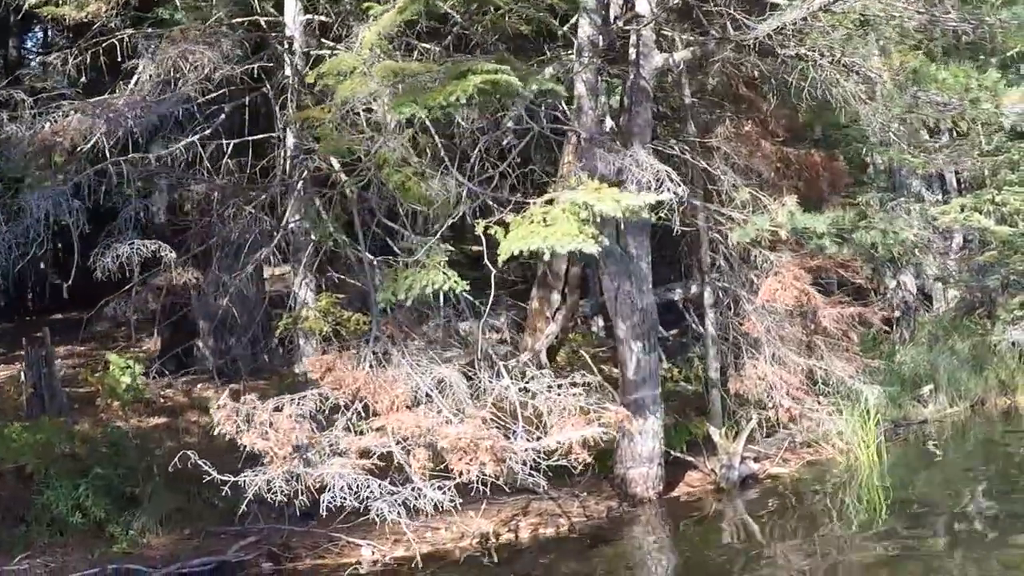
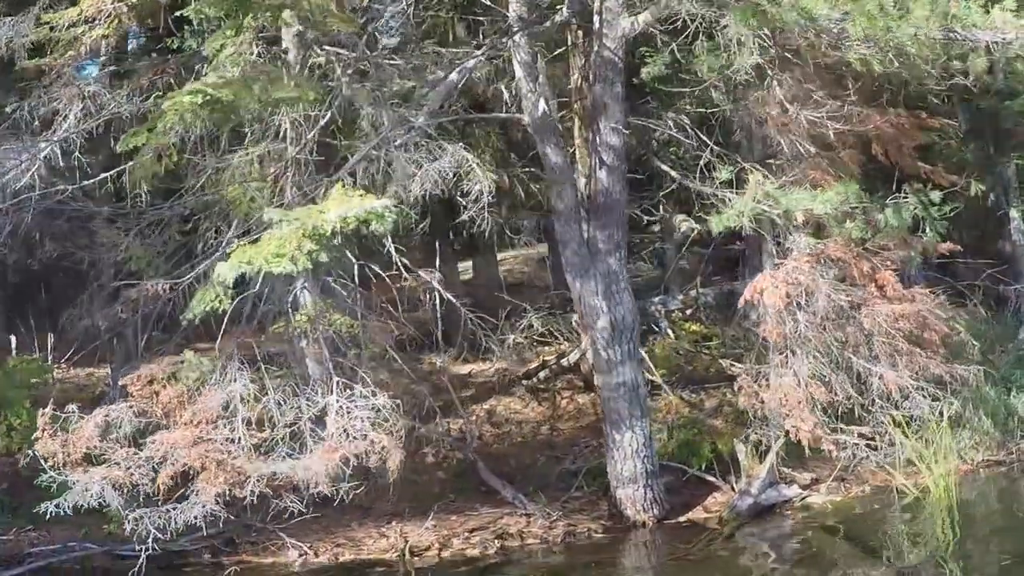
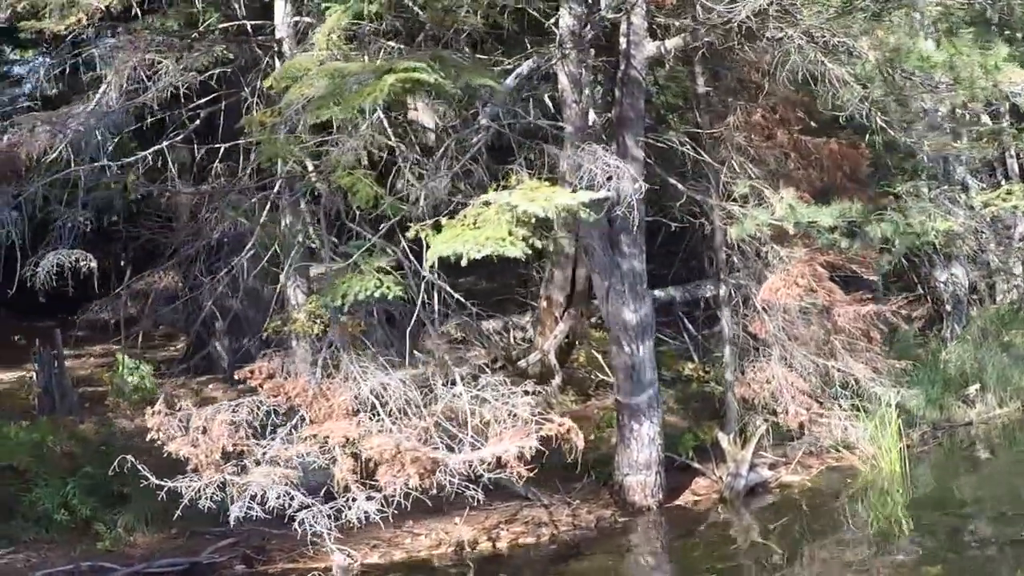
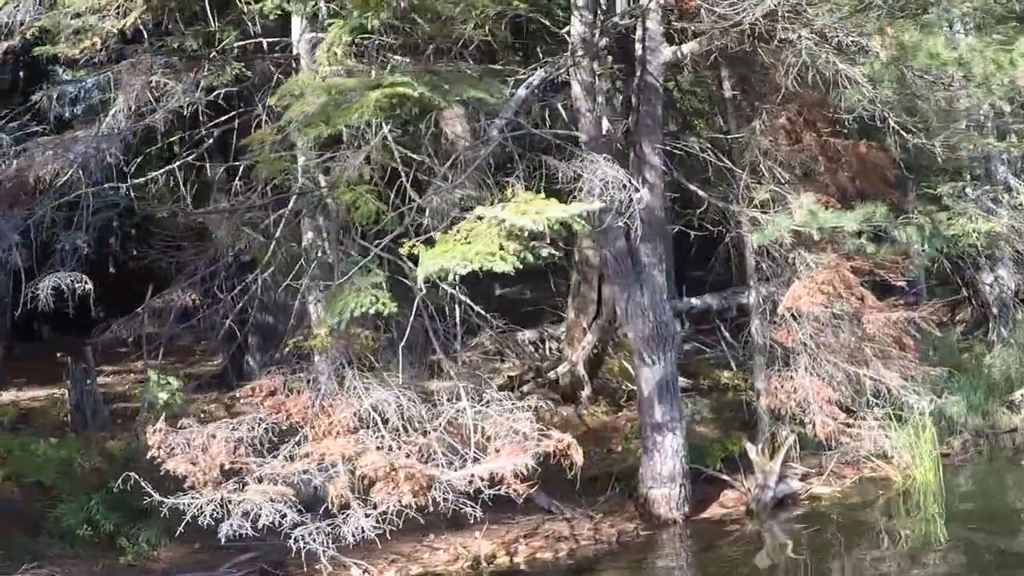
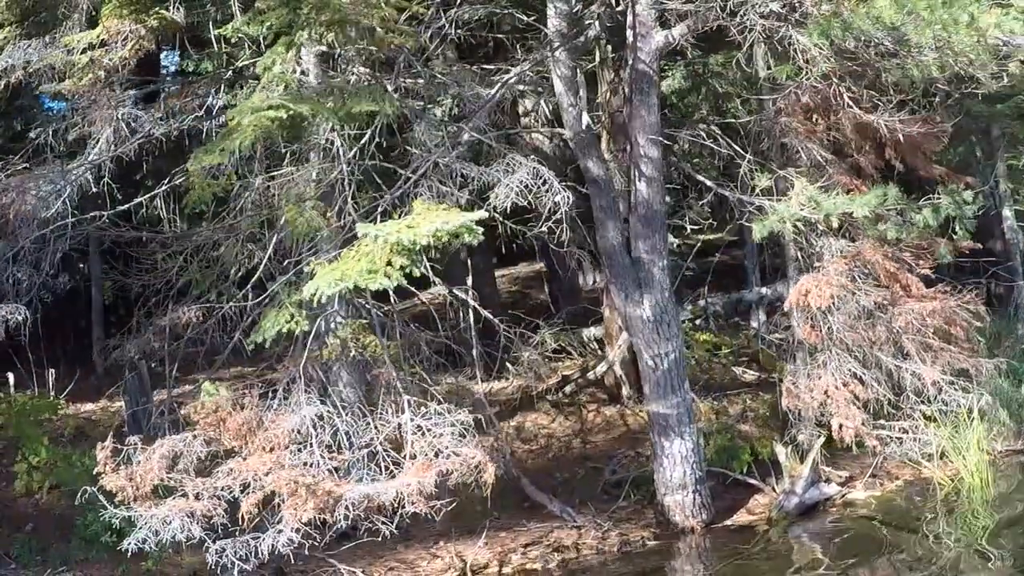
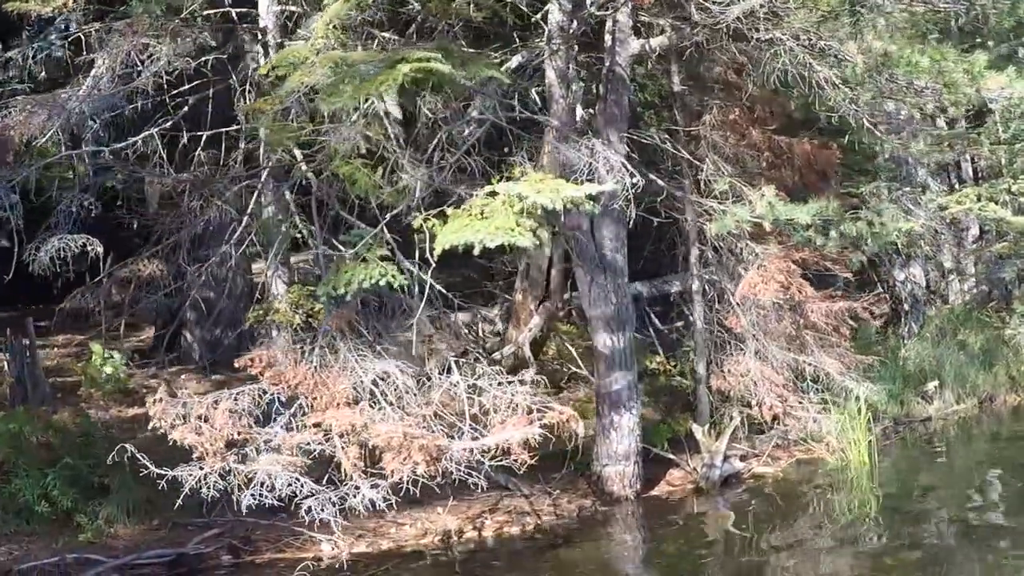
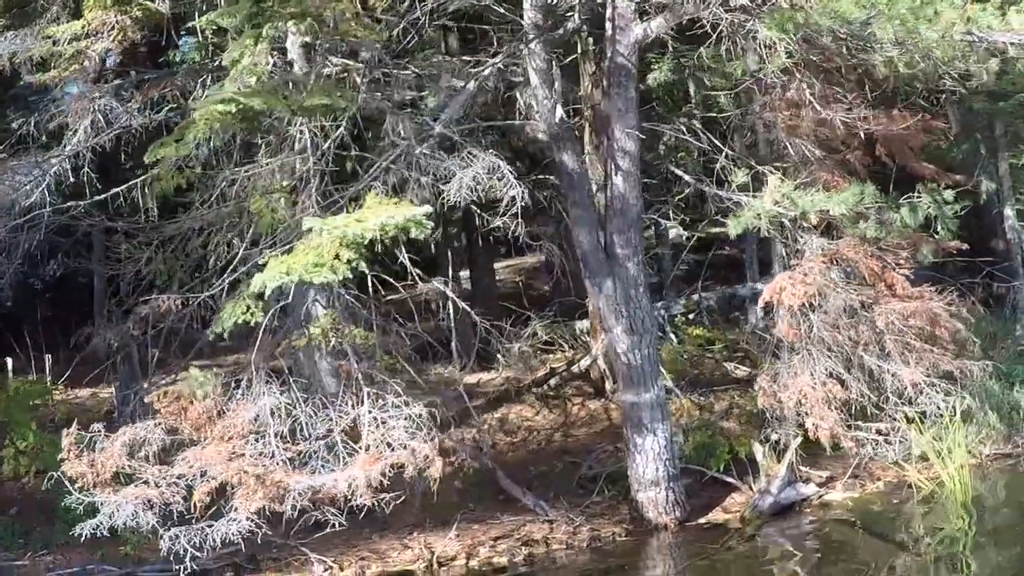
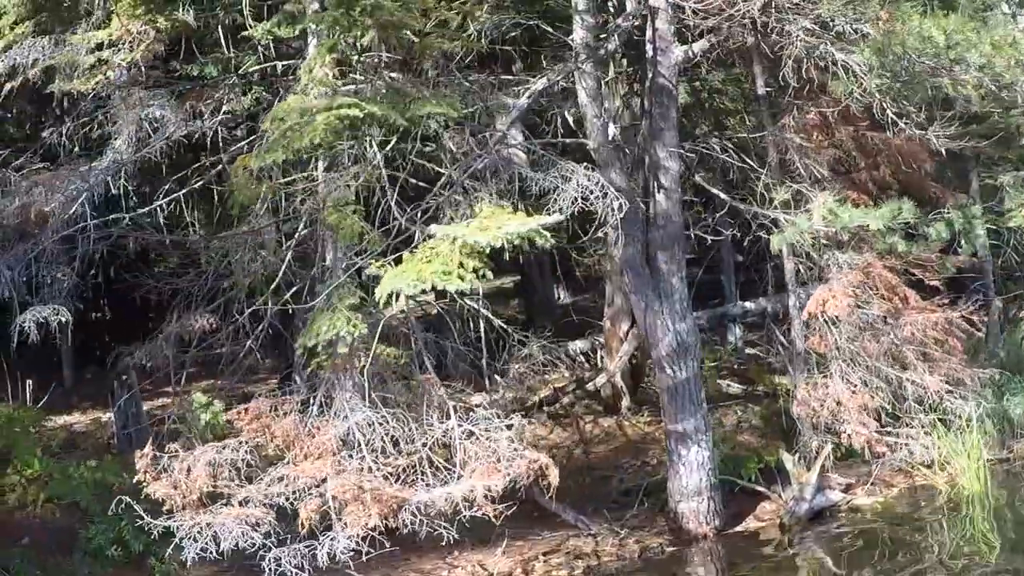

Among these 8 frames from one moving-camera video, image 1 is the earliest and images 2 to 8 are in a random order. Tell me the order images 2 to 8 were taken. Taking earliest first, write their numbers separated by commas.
6, 3, 4, 8, 5, 7, 2
